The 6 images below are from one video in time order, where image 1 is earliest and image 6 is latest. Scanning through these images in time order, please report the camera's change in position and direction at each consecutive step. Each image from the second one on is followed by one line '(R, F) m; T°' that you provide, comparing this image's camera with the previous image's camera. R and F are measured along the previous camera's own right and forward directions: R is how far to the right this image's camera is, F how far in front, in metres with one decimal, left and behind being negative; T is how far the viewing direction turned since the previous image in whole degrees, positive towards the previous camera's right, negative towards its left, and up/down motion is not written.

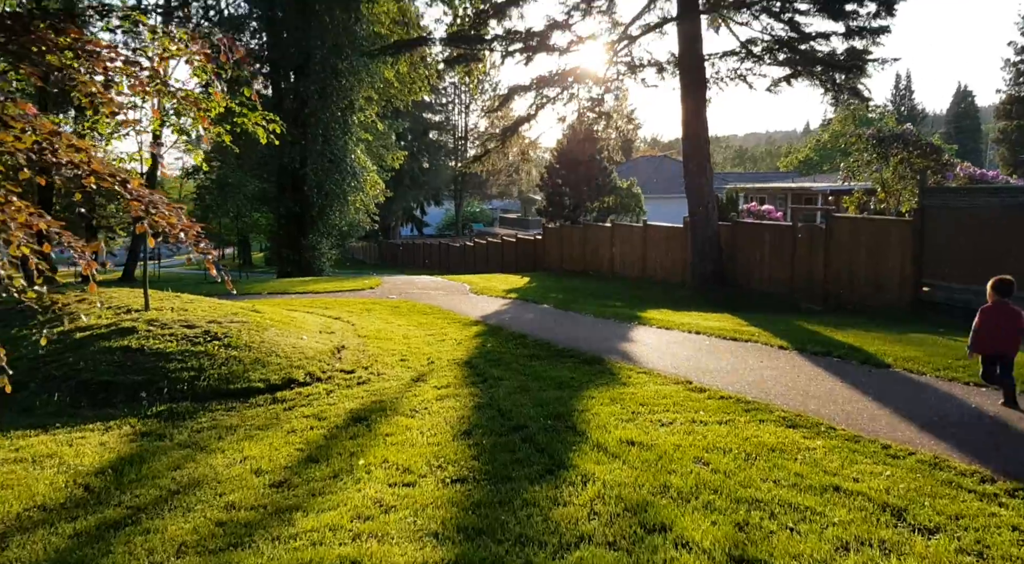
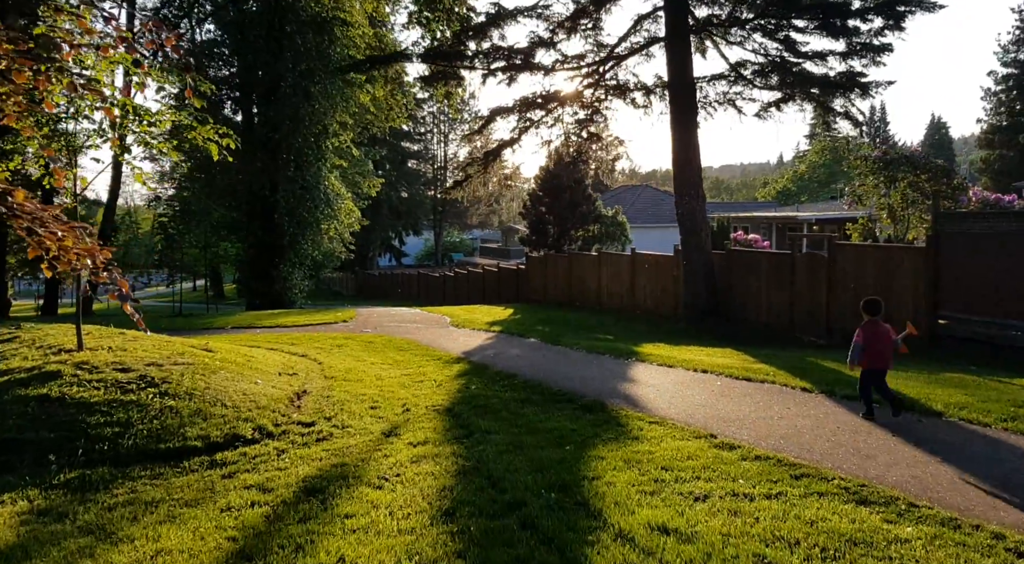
(-0.1, +1.0) m; +2°
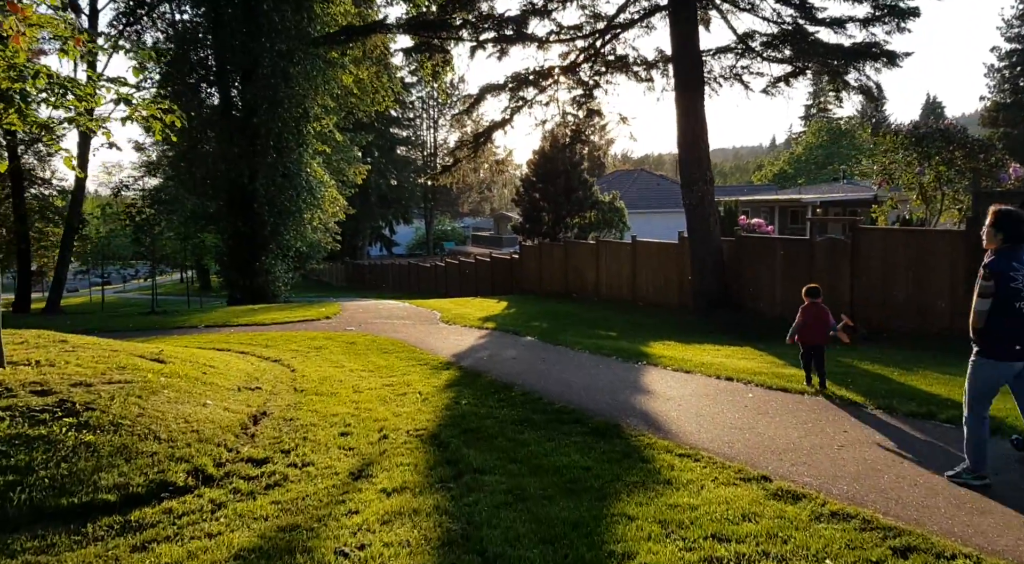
(0.0, +1.2) m; +1°
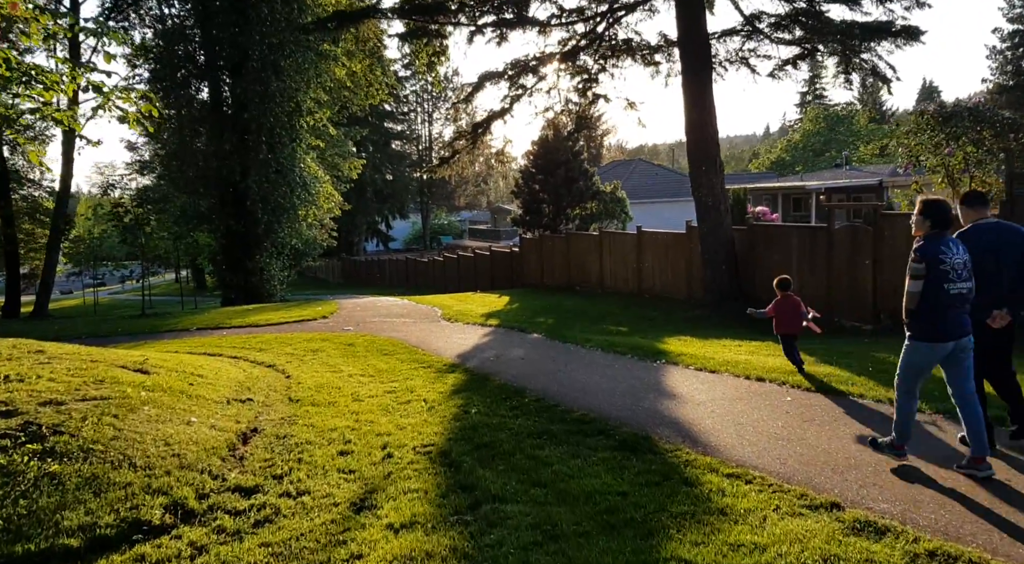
(-0.1, +0.6) m; 0°
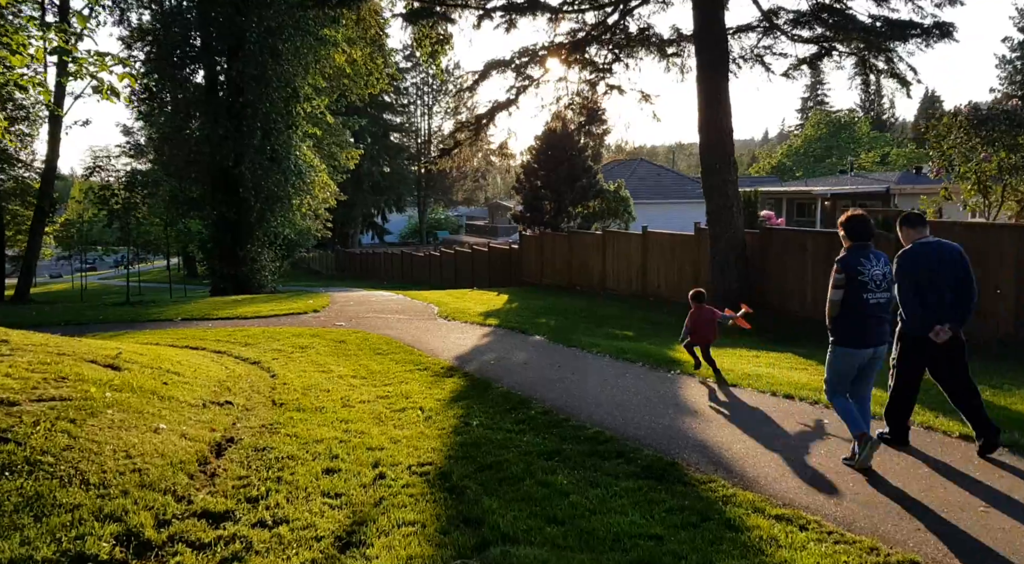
(-0.1, +0.6) m; 0°
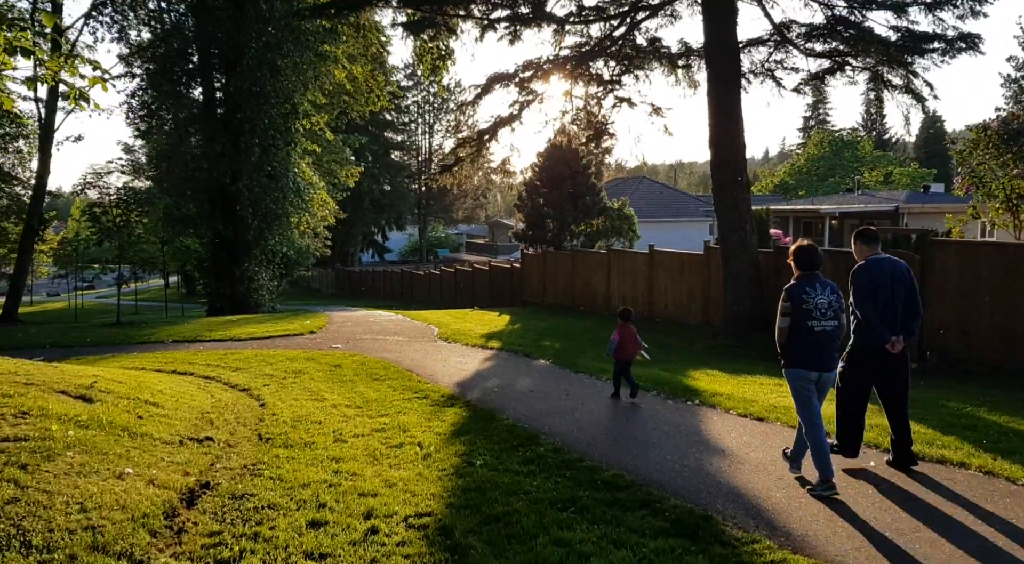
(-0.1, +0.5) m; 0°
